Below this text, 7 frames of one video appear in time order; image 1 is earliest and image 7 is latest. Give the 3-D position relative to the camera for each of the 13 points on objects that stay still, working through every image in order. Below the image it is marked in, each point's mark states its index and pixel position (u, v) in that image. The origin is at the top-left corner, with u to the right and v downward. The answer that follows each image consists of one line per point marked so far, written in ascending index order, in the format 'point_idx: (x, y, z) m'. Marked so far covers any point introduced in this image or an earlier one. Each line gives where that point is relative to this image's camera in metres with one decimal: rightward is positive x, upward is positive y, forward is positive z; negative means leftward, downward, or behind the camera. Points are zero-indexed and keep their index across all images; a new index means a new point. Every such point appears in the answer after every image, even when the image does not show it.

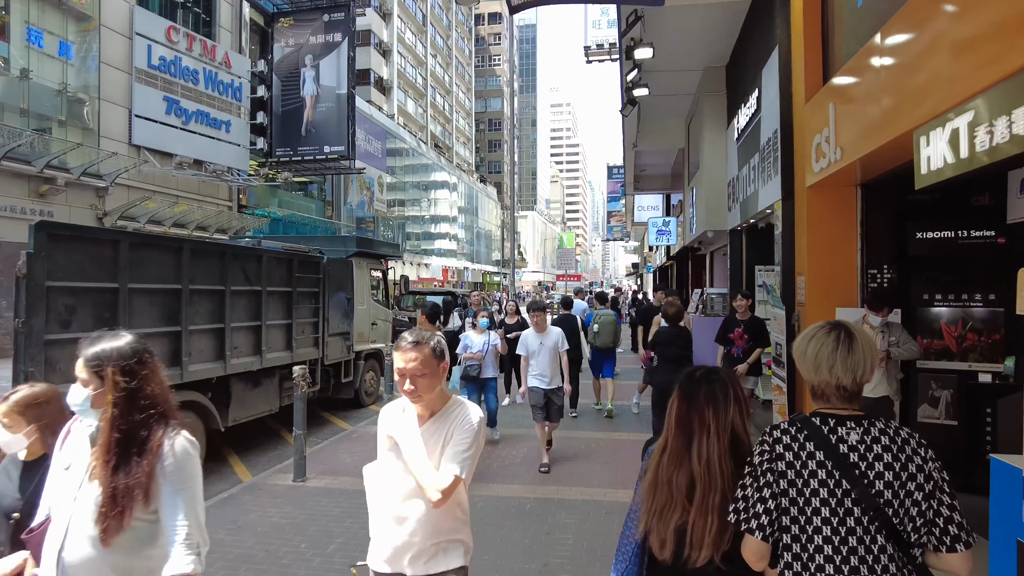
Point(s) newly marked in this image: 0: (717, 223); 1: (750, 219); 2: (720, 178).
0: (+3.1, +1.0, +10.0) m
1: (+3.0, +0.9, +8.4) m
2: (+3.2, +1.7, +10.0) m
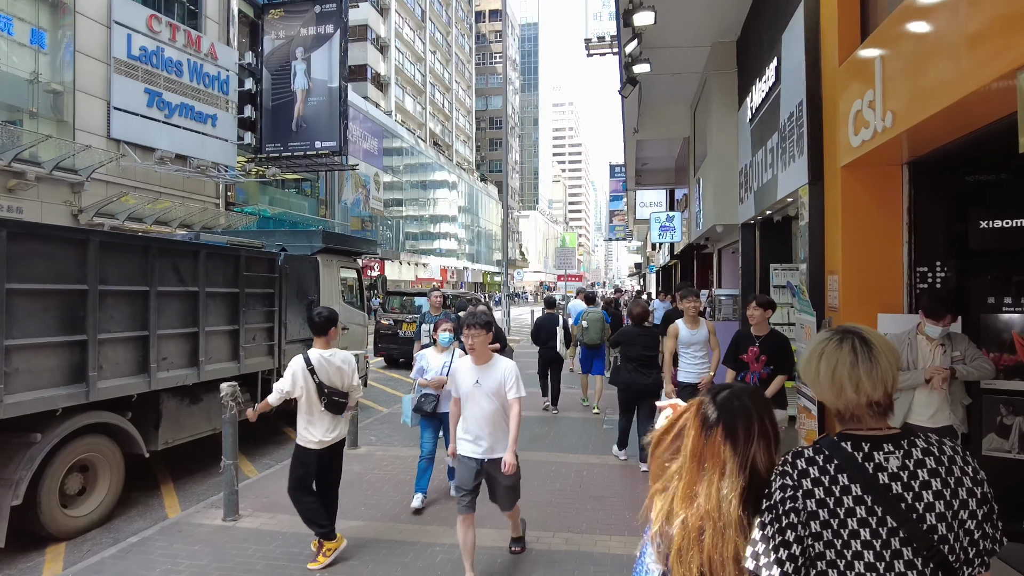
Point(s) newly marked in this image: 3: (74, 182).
0: (+3.0, +1.0, +9.0) m
1: (+2.8, +0.9, +7.4) m
2: (+3.0, +1.7, +8.9) m
3: (-12.7, +3.1, +19.2) m
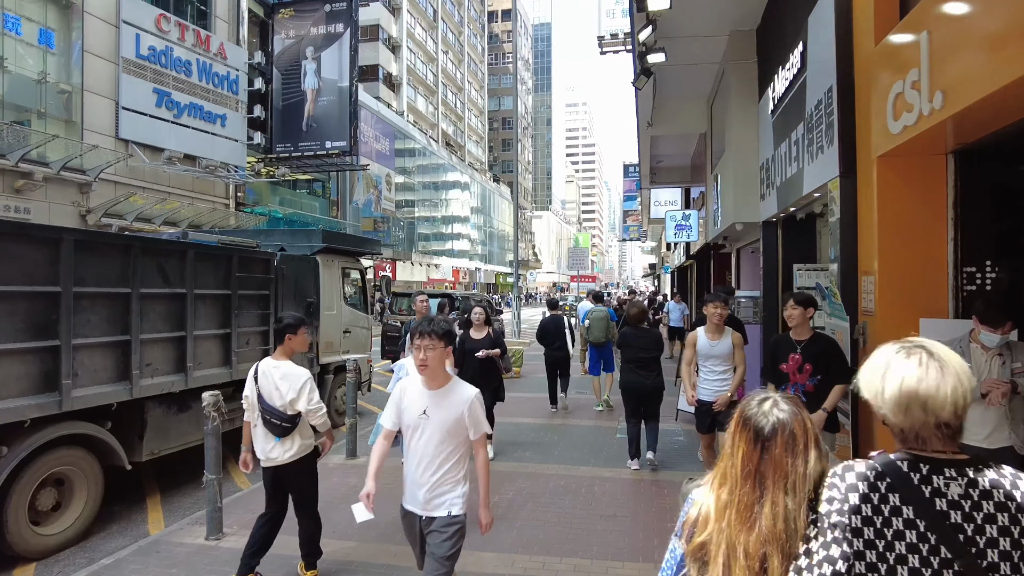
0: (+3.1, +1.0, +8.5) m
1: (+2.9, +0.9, +6.9) m
2: (+3.1, +1.6, +8.5) m
3: (-12.4, +3.1, +19.0) m
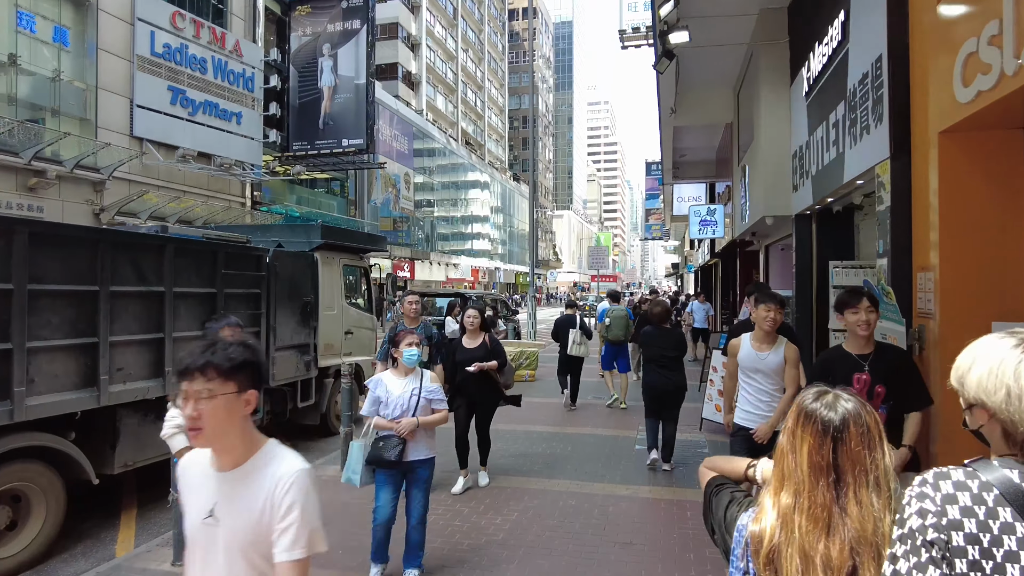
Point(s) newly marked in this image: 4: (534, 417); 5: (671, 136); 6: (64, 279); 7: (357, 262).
0: (+3.2, +1.0, +7.8) m
1: (+3.0, +0.9, +6.3) m
2: (+3.2, +1.6, +7.8) m
3: (-11.9, +3.1, +18.9) m
4: (+0.3, -1.7, +8.8) m
5: (+3.1, +3.0, +13.0) m
6: (-3.1, +0.1, +4.5) m
7: (-2.1, +0.3, +8.7) m
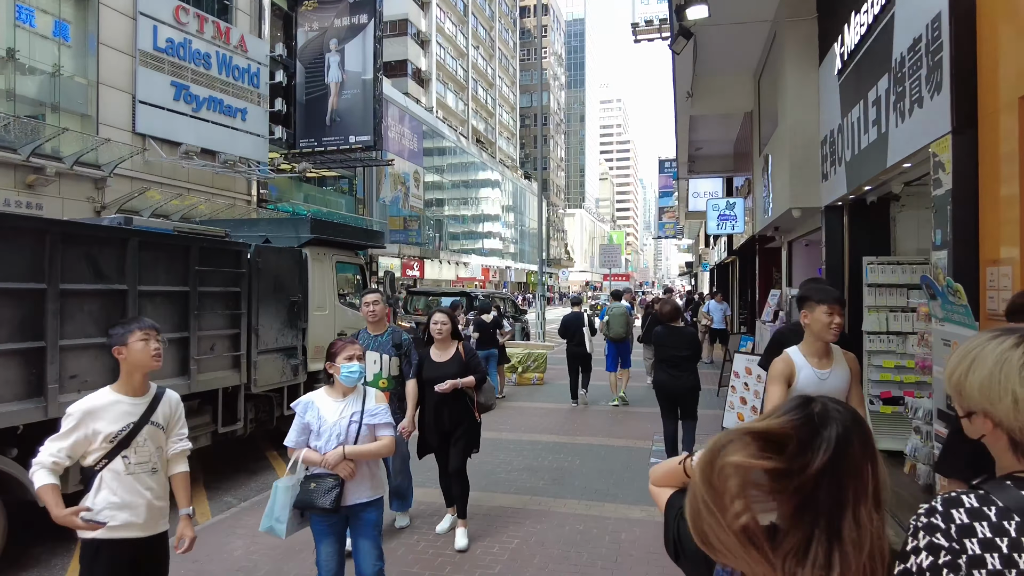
0: (+3.2, +1.0, +7.2) m
1: (+3.0, +0.9, +5.6) m
2: (+3.3, +1.7, +7.2) m
3: (-11.7, +3.1, +18.5) m
4: (+0.4, -1.7, +8.2) m
5: (+3.3, +3.0, +12.3) m
6: (-3.1, +0.1, +4.0) m
7: (-2.0, +0.4, +8.2) m
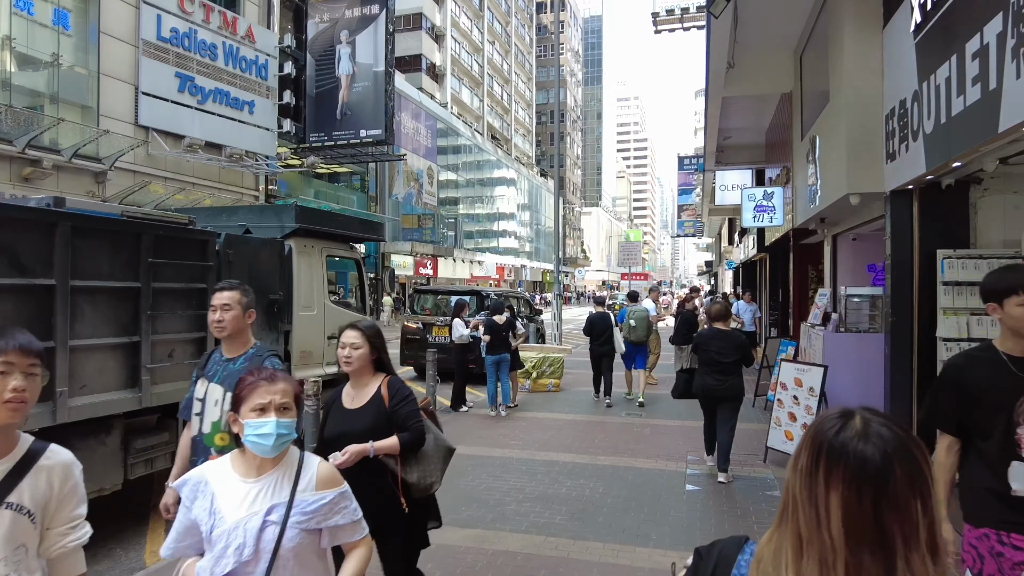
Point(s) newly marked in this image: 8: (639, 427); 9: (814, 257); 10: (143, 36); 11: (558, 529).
0: (+3.4, +1.0, +6.2) m
1: (+3.1, +0.9, +4.6) m
2: (+3.4, +1.7, +6.2) m
3: (-11.3, +3.2, +17.9) m
4: (+0.5, -1.7, +7.3) m
5: (+3.5, +3.0, +11.3) m
6: (-3.1, +0.1, +3.2) m
7: (-1.8, +0.4, +7.3) m
8: (+1.5, -1.7, +8.0) m
9: (+6.0, +0.6, +13.1) m
10: (-10.9, +7.5, +19.5) m
11: (+0.3, -1.7, +4.6) m
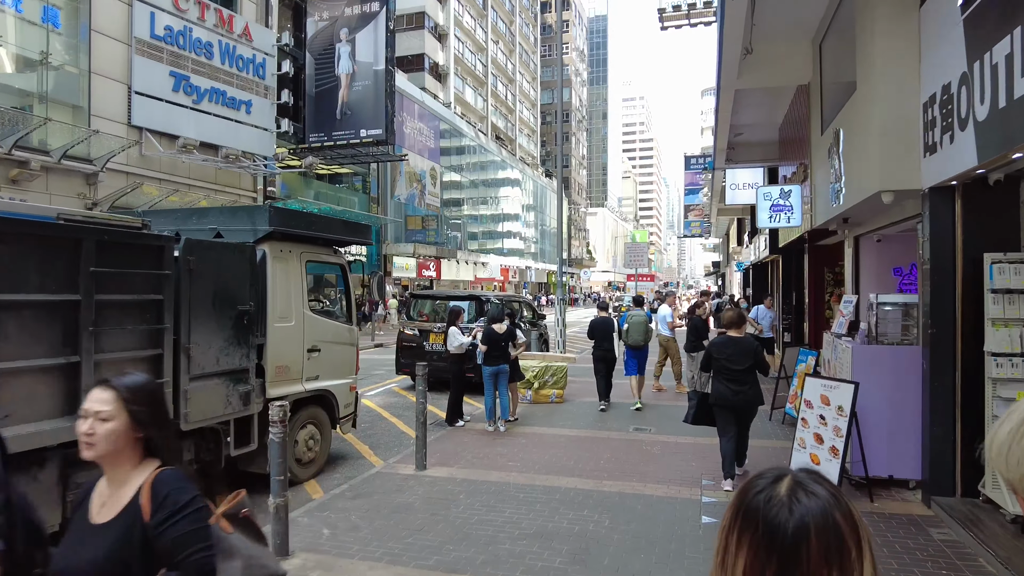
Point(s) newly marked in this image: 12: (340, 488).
0: (+3.3, +1.0, +5.6) m
1: (+3.0, +0.8, +4.0) m
2: (+3.3, +1.6, +5.6) m
3: (-11.2, +3.1, +17.4) m
4: (+0.5, -1.7, +6.7) m
5: (+3.5, +3.0, +10.7) m
6: (-3.1, 0.0, +2.6) m
7: (-1.9, +0.3, +6.8) m
8: (+1.5, -1.8, +7.4) m
9: (+6.0, +0.6, +12.5) m
10: (-10.9, +7.4, +19.0) m
11: (+0.3, -1.8, +4.1) m
12: (-1.6, -1.8, +5.8) m
